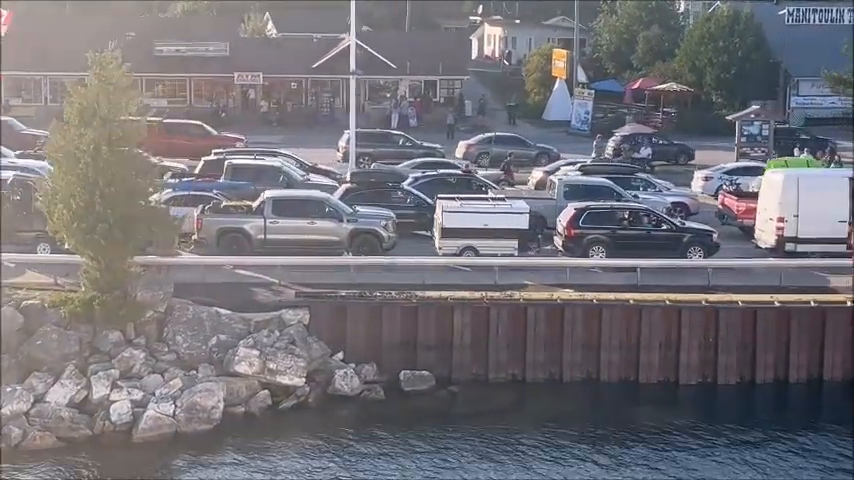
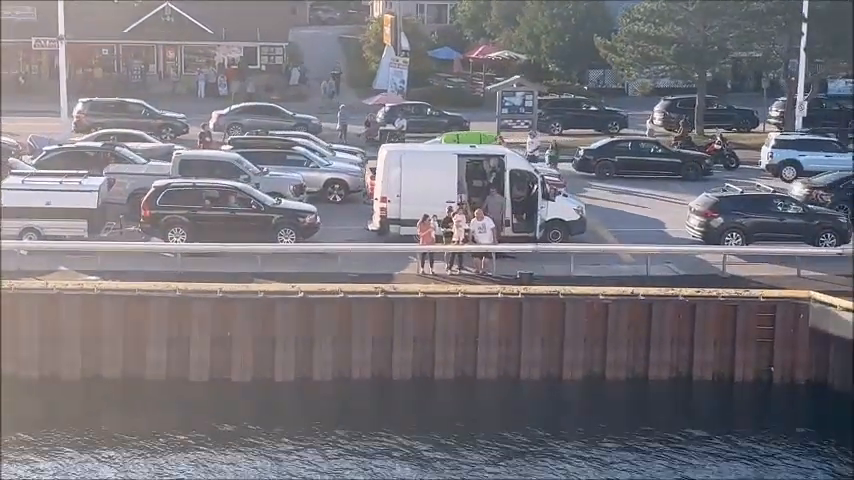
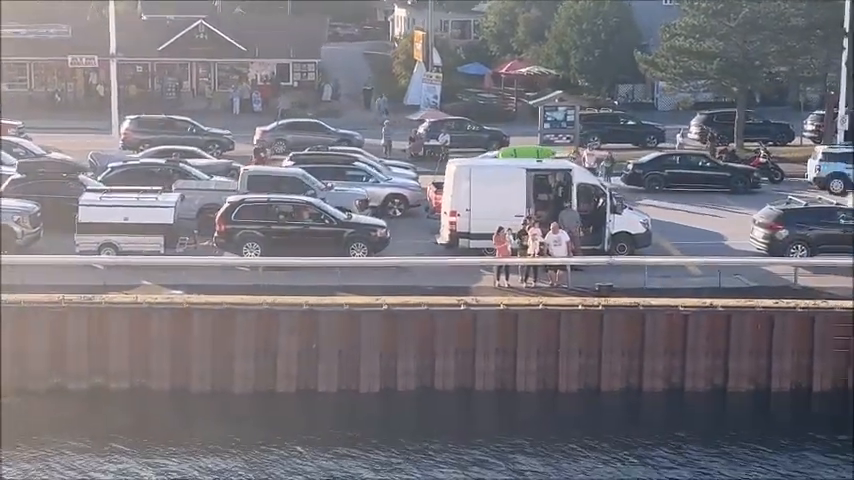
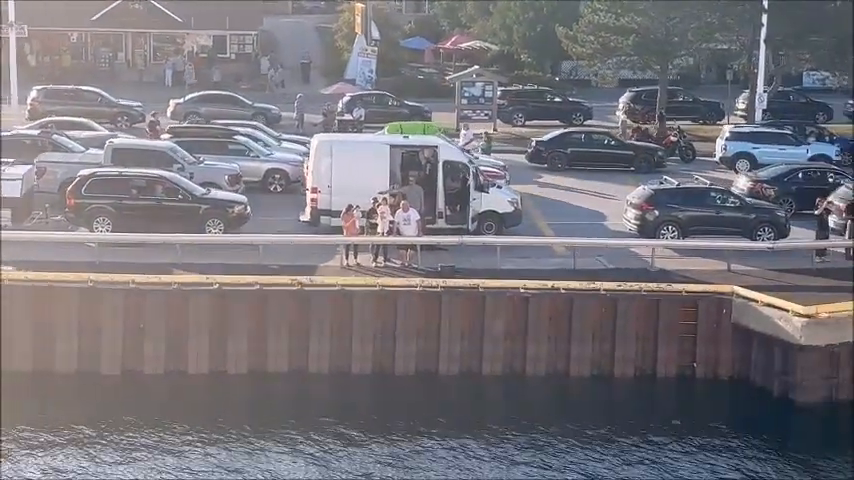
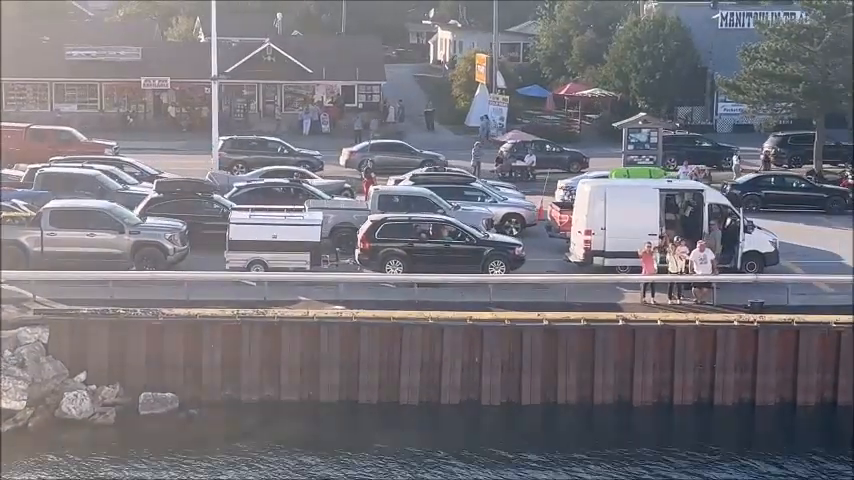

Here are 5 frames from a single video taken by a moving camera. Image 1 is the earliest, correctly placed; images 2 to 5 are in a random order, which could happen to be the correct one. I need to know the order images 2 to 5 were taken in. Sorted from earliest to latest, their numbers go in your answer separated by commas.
5, 3, 2, 4
